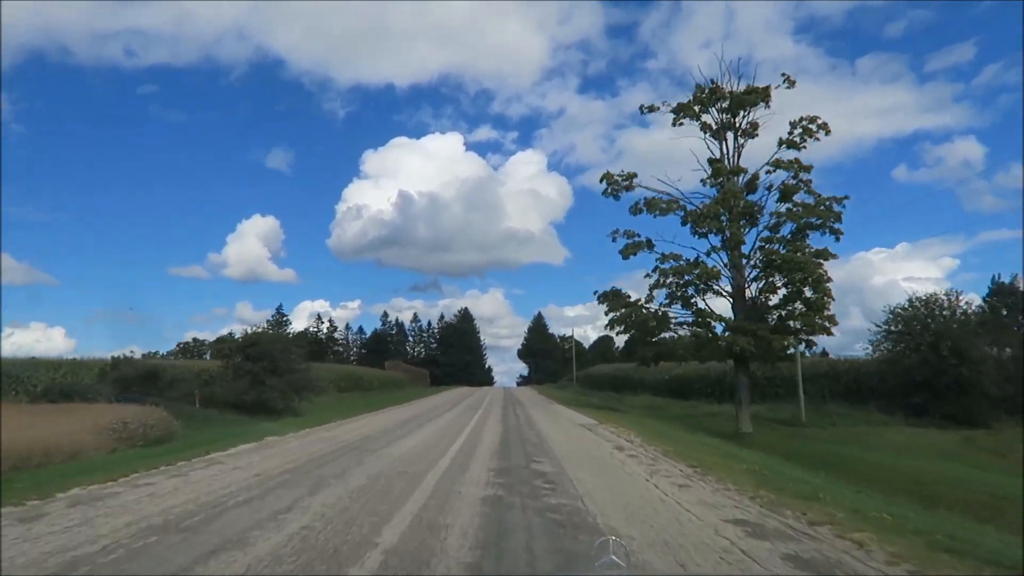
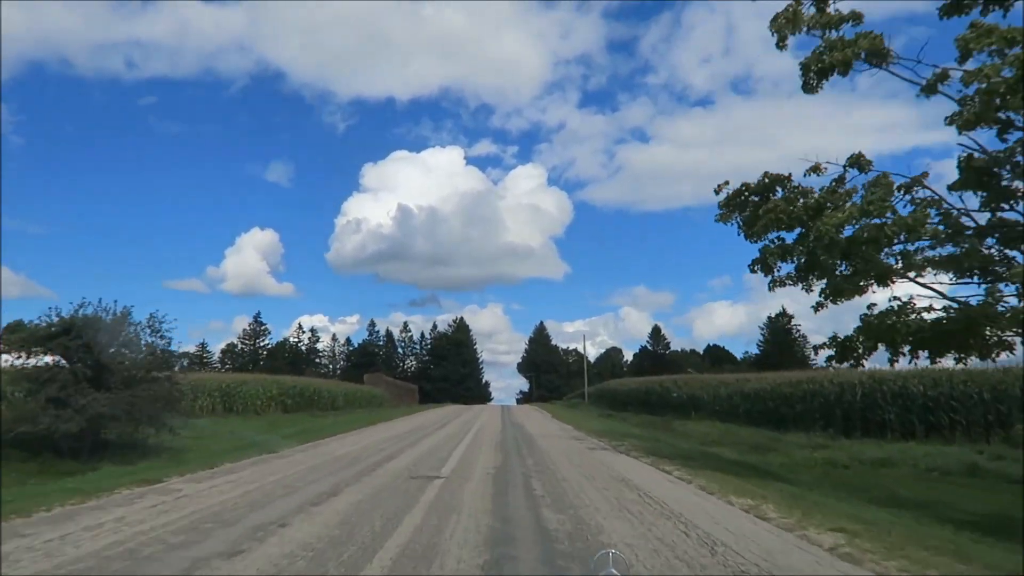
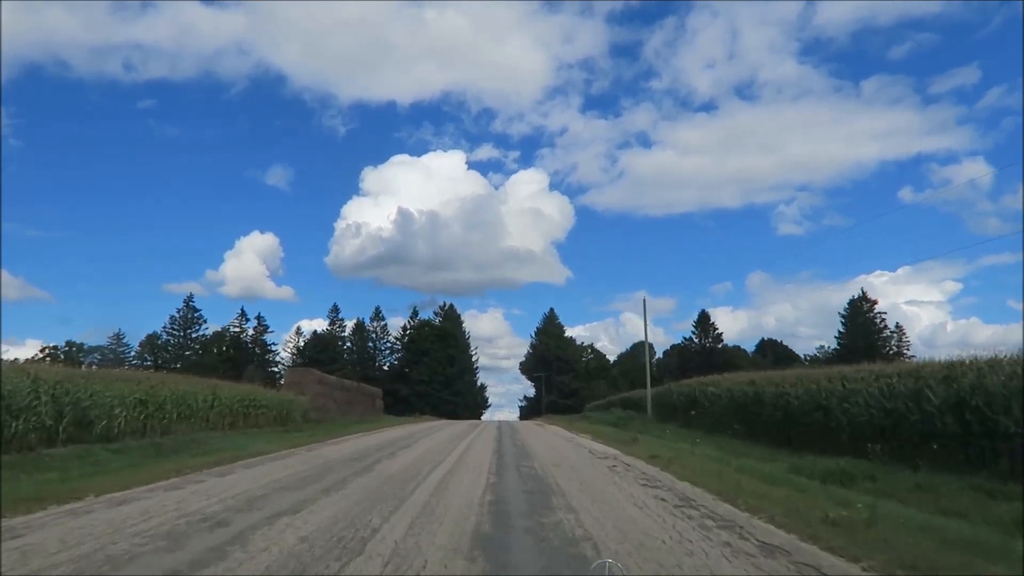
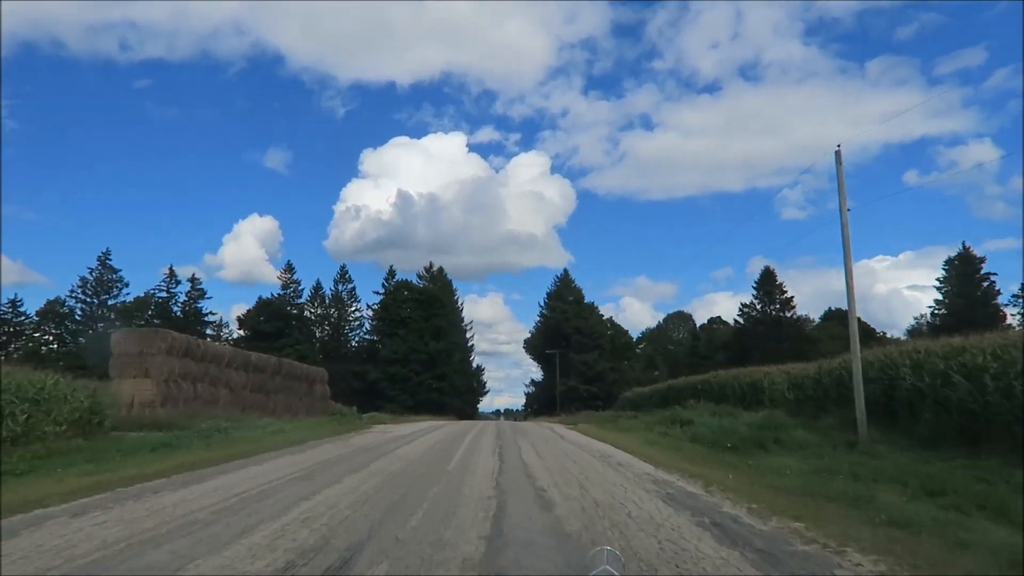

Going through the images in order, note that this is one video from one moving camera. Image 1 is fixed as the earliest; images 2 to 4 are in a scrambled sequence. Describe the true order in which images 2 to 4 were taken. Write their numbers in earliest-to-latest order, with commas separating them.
2, 3, 4
